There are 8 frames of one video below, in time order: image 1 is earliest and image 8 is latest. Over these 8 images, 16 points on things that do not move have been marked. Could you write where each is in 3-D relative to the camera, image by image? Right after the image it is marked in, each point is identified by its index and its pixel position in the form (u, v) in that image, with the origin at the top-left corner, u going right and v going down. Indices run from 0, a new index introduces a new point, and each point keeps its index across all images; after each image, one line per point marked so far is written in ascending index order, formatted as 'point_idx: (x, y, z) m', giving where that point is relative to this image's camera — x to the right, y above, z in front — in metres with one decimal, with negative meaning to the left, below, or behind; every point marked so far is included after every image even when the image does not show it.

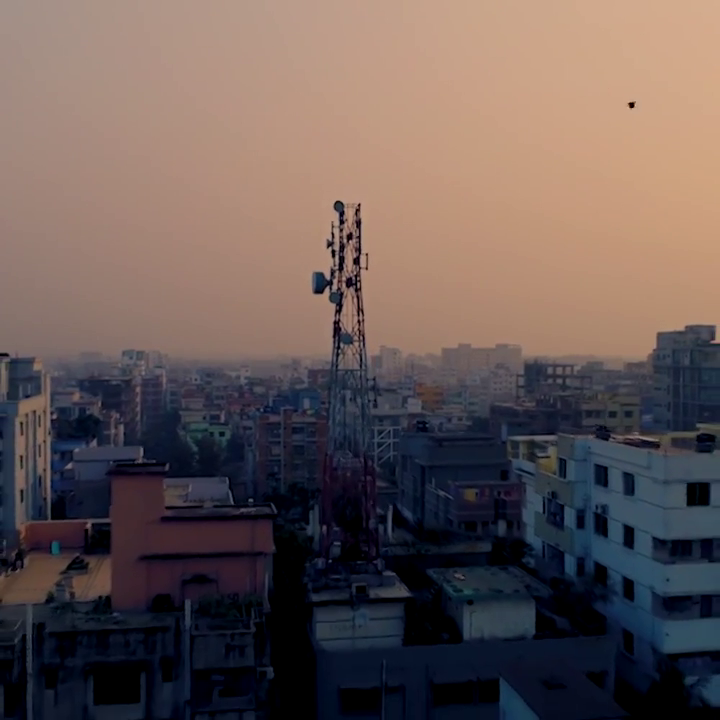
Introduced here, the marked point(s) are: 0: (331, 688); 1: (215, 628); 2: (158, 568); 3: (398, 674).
0: (-0.4, -4.0, +12.3) m
1: (-1.7, -3.1, +11.8) m
2: (-2.7, -2.9, +13.7) m
3: (+0.4, -3.8, +12.4) m
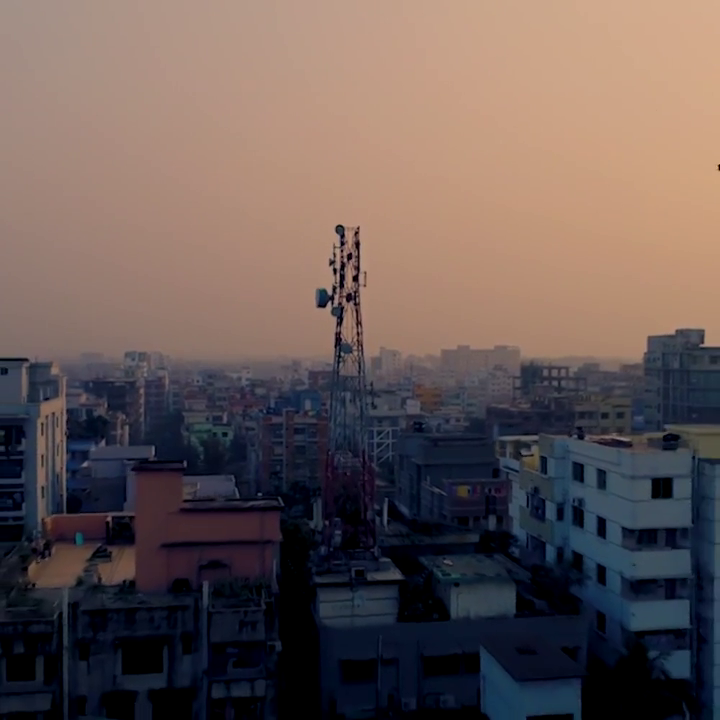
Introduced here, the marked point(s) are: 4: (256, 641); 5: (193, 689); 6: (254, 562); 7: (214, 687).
0: (-0.4, -4.0, +13.2) m
1: (-1.7, -3.2, +12.7) m
2: (-2.7, -3.0, +14.7) m
3: (+0.4, -3.8, +13.3) m
4: (-1.3, -3.6, +12.7) m
5: (-1.9, -4.0, +11.8) m
6: (-1.2, -2.6, +12.4) m
7: (-1.6, -3.9, +11.6) m
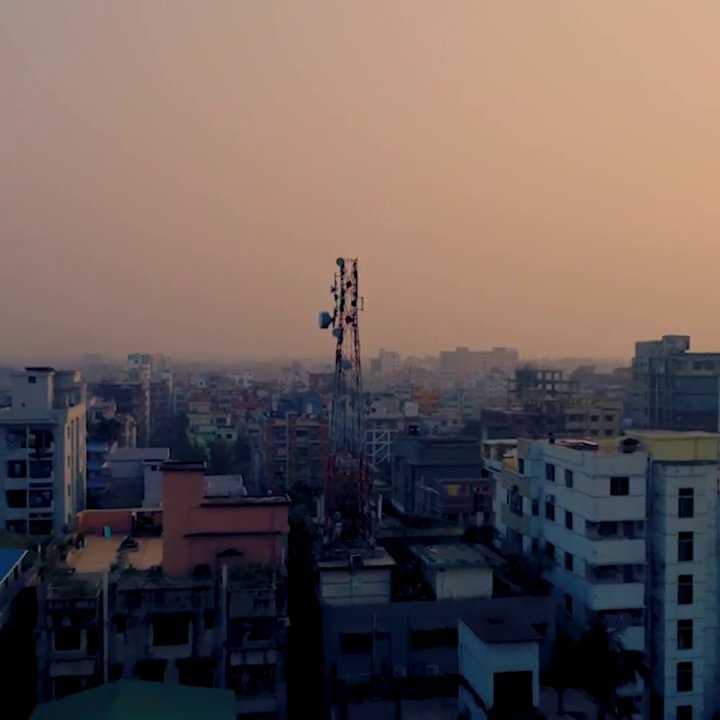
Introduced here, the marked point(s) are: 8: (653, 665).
0: (-0.4, -4.2, +14.6) m
1: (-1.7, -3.3, +14.1) m
2: (-2.8, -3.2, +16.1) m
3: (+0.4, -4.0, +14.7) m
4: (-1.3, -3.8, +14.1) m
5: (-1.9, -4.2, +13.2) m
6: (-1.2, -2.8, +13.8) m
7: (-1.7, -4.0, +13.0) m
8: (+3.7, -4.0, +12.5) m
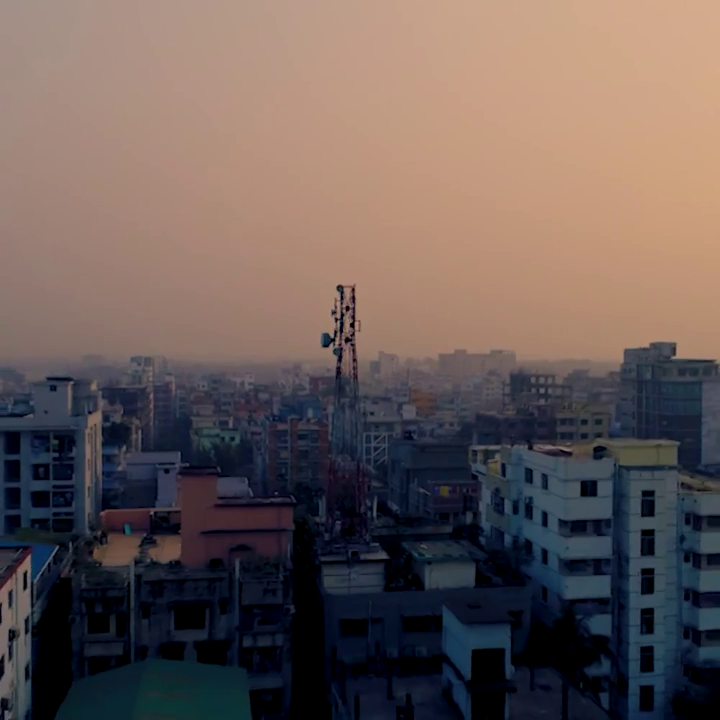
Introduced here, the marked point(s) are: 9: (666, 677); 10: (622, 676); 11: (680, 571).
0: (-0.4, -4.4, +15.9) m
1: (-1.7, -3.5, +15.4) m
2: (-2.8, -3.4, +17.3) m
3: (+0.4, -4.2, +16.0) m
4: (-1.4, -4.0, +15.4) m
5: (-1.9, -4.4, +14.4) m
6: (-1.3, -3.0, +15.1) m
7: (-1.7, -4.2, +14.3) m
8: (+3.7, -4.3, +13.8) m
9: (+4.4, -4.7, +13.8) m
10: (+3.7, -4.6, +13.7) m
11: (+4.2, -2.8, +12.3) m
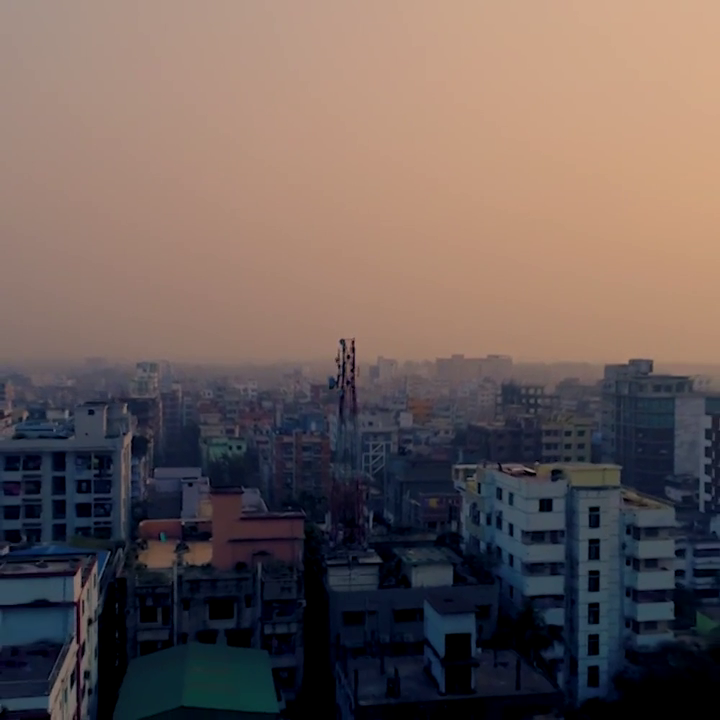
0: (-0.5, -5.0, +18.5) m
1: (-1.8, -4.1, +18.0) m
2: (-2.8, -4.0, +20.0) m
3: (+0.3, -4.8, +18.6) m
4: (-1.4, -4.6, +18.0) m
5: (-2.0, -5.0, +17.1) m
6: (-1.3, -3.6, +17.7) m
7: (-1.7, -4.8, +16.9) m
8: (+3.7, -4.9, +16.4) m
9: (+4.4, -5.3, +16.4) m
10: (+3.7, -5.2, +16.4) m
11: (+4.2, -3.4, +15.0) m
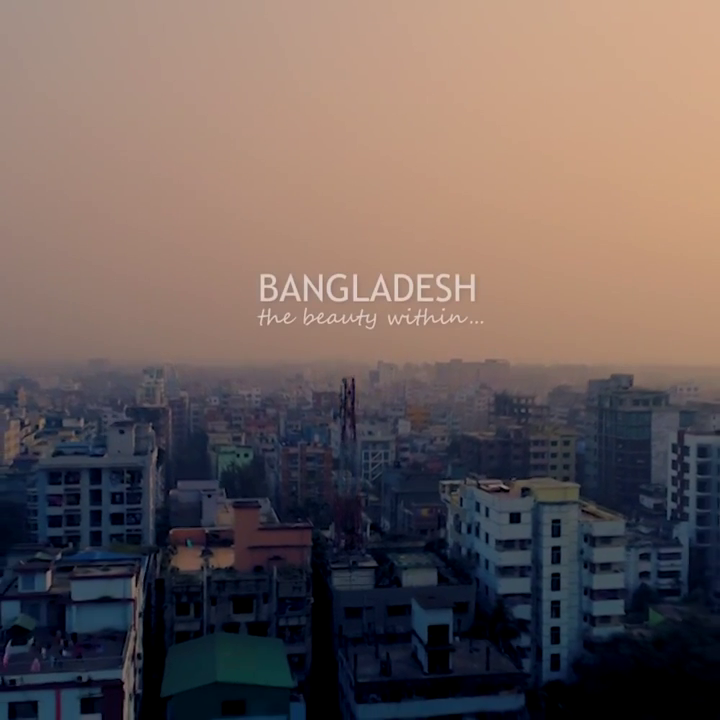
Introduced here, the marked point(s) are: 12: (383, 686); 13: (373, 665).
0: (-0.5, -5.7, +21.2) m
1: (-1.8, -4.8, +20.7) m
2: (-2.8, -4.6, +22.7) m
3: (+0.3, -5.5, +21.3) m
4: (-1.4, -5.3, +20.7) m
5: (-2.0, -5.6, +19.8) m
6: (-1.3, -4.3, +20.4) m
7: (-1.7, -5.5, +19.6) m
8: (+3.6, -5.5, +19.1) m
9: (+4.4, -6.0, +19.1) m
10: (+3.7, -5.9, +19.1) m
11: (+4.2, -4.1, +17.7) m
12: (+0.3, -5.0, +14.2) m
13: (+0.2, -4.9, +15.1) m
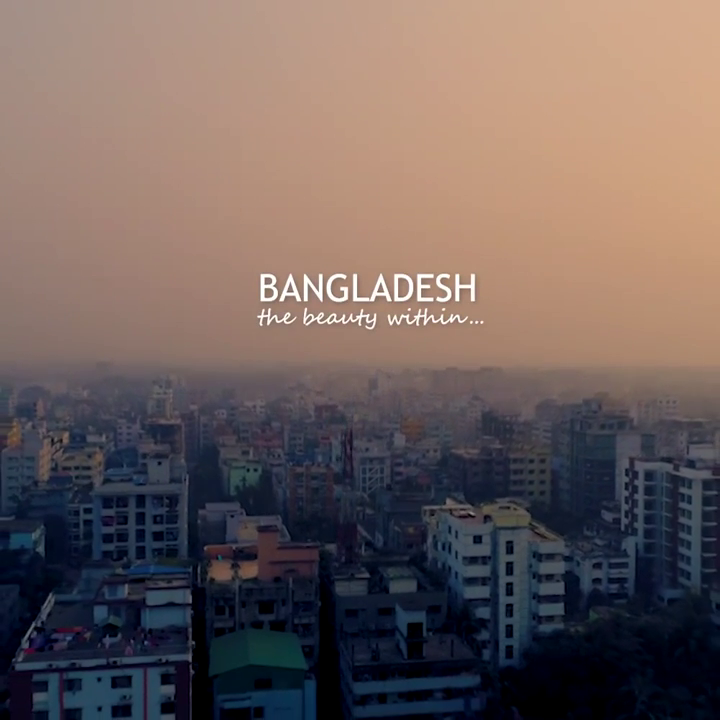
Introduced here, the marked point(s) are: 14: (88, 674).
0: (-0.6, -7.0, +26.0) m
1: (-1.9, -6.1, +25.5) m
2: (-2.9, -5.9, +27.5) m
3: (+0.2, -6.8, +26.1) m
4: (-1.5, -6.6, +25.5) m
5: (-2.1, -6.9, +24.6) m
6: (-1.4, -5.6, +25.2) m
7: (-1.8, -6.8, +24.4) m
8: (+3.6, -6.8, +23.9) m
9: (+4.3, -7.3, +23.9) m
10: (+3.6, -7.2, +23.8) m
11: (+4.1, -5.4, +22.5) m
12: (+0.3, -6.3, +19.0) m
13: (+0.1, -6.3, +19.9) m
14: (-4.6, -5.3, +15.6) m
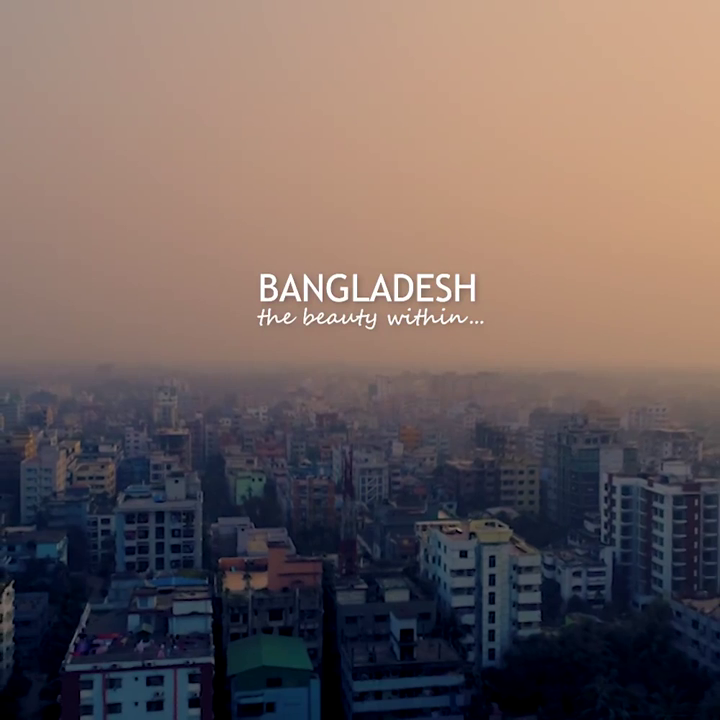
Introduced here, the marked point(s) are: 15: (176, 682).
0: (-0.6, -7.9, +28.7) m
1: (-1.9, -7.0, +28.2) m
2: (-3.0, -6.8, +30.1) m
3: (+0.2, -7.7, +28.8) m
4: (-1.5, -7.5, +28.2) m
5: (-2.1, -7.8, +27.3) m
6: (-1.4, -6.5, +27.9) m
7: (-1.9, -7.7, +27.1) m
8: (+3.5, -7.7, +26.6) m
9: (+4.3, -8.2, +26.6) m
10: (+3.6, -8.1, +26.5) m
11: (+4.1, -6.3, +25.2) m
12: (+0.2, -7.2, +21.7) m
13: (+0.1, -7.2, +22.6) m
14: (-4.6, -6.2, +18.3) m
15: (-3.7, -6.4, +18.5) m
